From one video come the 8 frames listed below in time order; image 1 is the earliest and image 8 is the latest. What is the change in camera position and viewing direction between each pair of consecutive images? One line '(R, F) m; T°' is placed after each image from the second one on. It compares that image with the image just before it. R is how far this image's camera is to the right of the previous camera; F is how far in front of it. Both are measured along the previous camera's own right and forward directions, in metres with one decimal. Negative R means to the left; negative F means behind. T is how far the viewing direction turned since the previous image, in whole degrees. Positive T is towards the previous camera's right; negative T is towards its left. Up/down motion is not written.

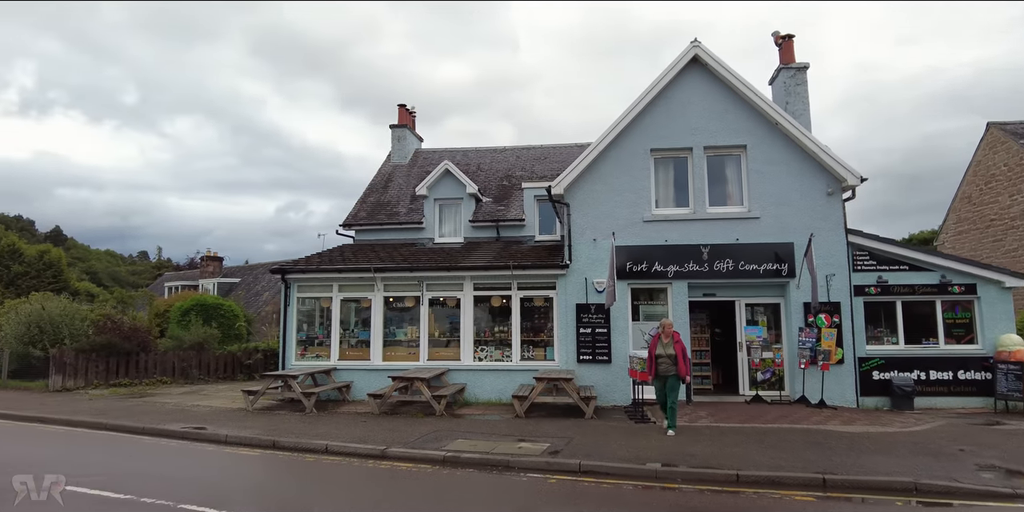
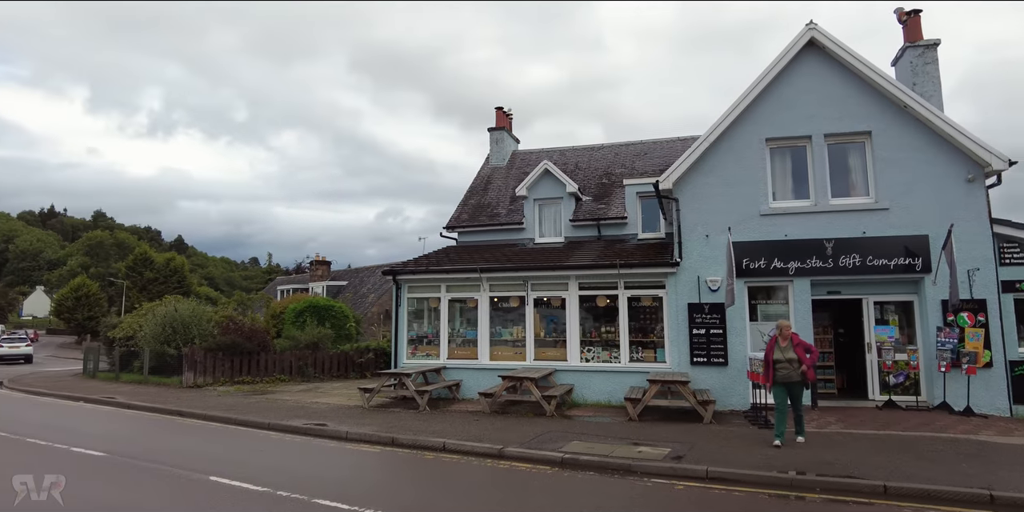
(-0.3, +0.1) m; -8°
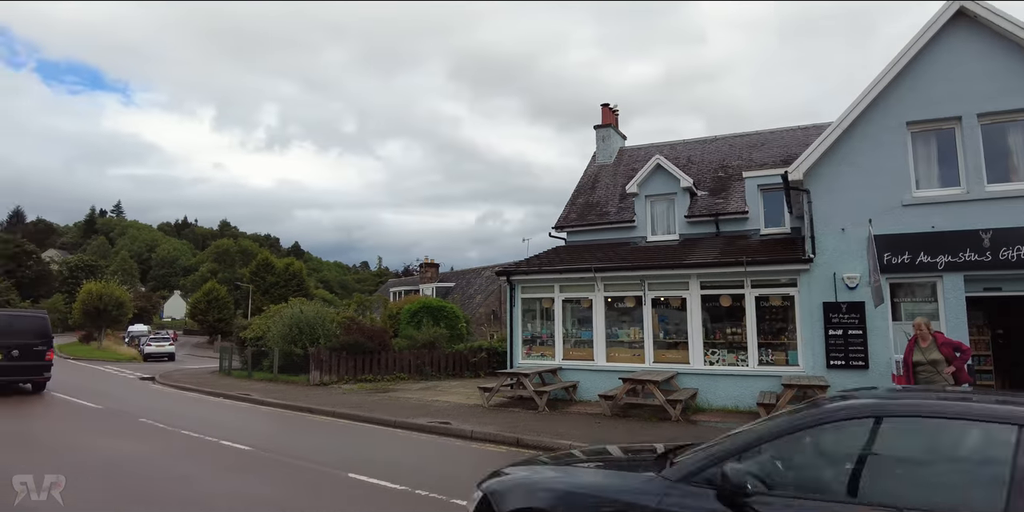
(-0.3, +0.2) m; -9°
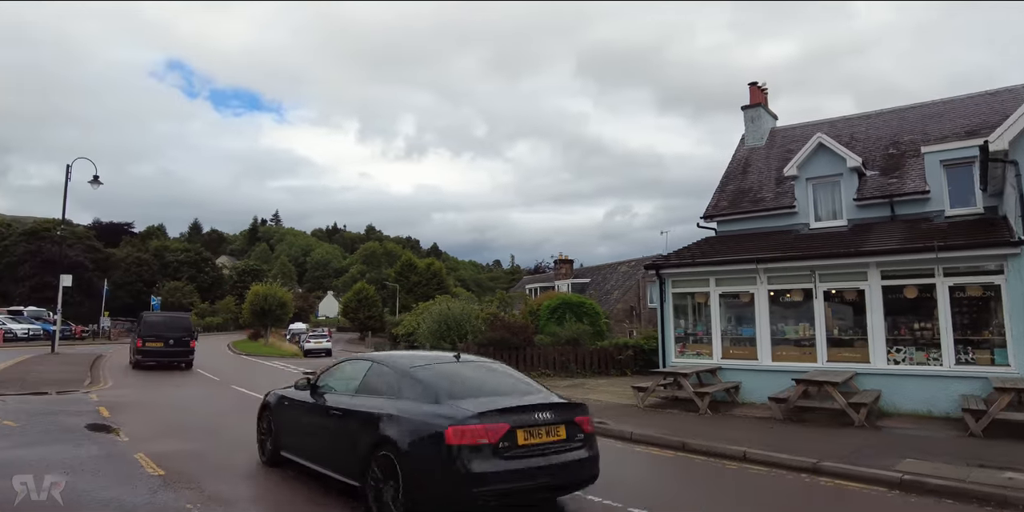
(-0.3, +0.3) m; -11°
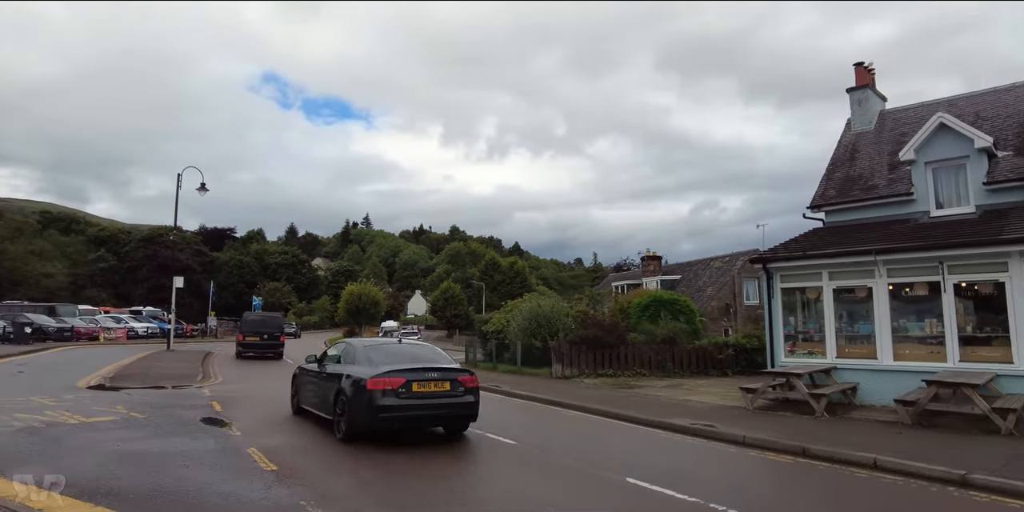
(-0.2, +0.3) m; -7°
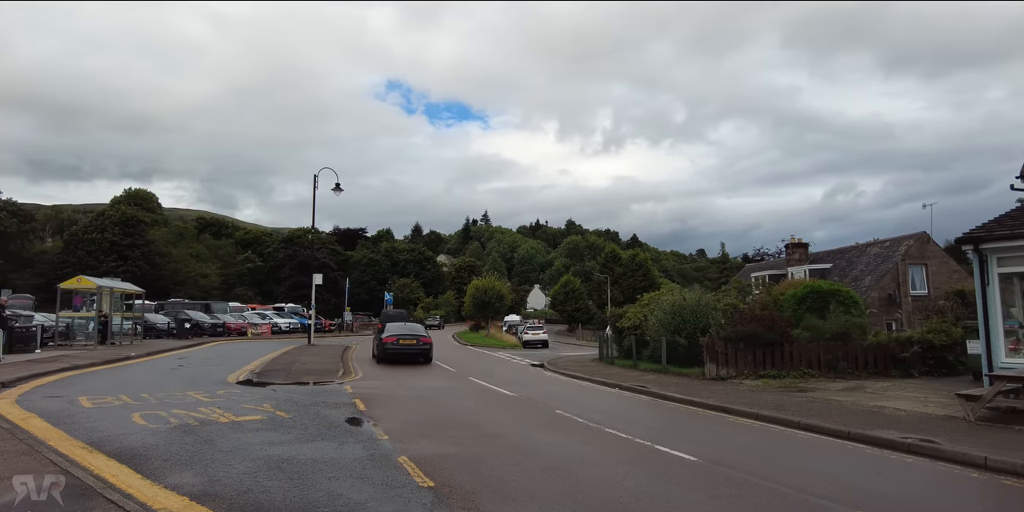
(-0.6, +1.0) m; -10°
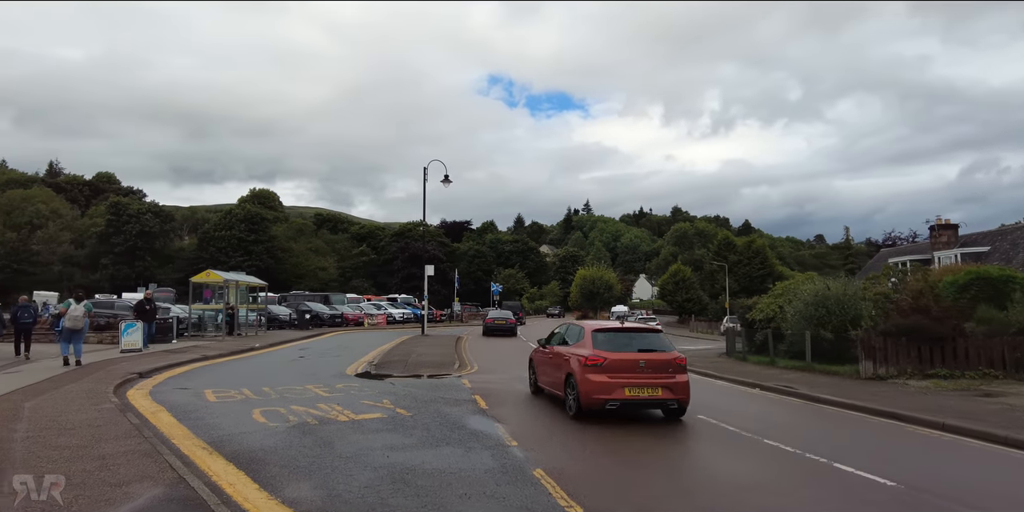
(-0.4, +0.9) m; -9°
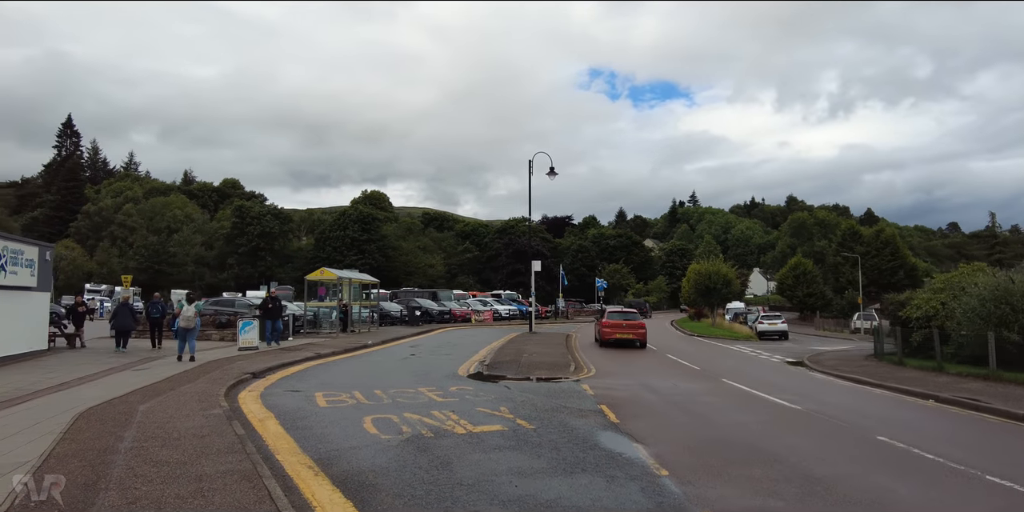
(-0.4, +1.1) m; -9°
